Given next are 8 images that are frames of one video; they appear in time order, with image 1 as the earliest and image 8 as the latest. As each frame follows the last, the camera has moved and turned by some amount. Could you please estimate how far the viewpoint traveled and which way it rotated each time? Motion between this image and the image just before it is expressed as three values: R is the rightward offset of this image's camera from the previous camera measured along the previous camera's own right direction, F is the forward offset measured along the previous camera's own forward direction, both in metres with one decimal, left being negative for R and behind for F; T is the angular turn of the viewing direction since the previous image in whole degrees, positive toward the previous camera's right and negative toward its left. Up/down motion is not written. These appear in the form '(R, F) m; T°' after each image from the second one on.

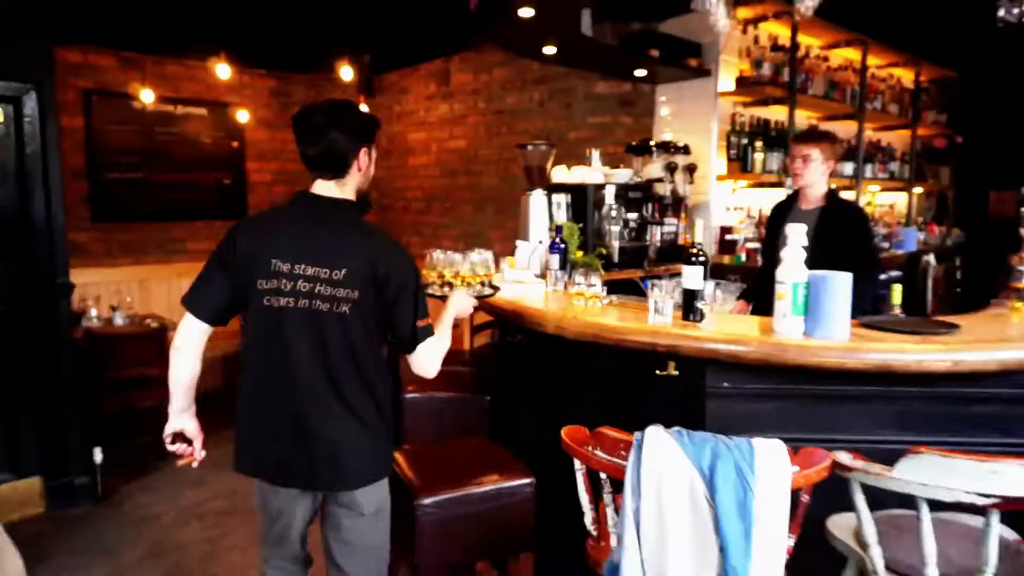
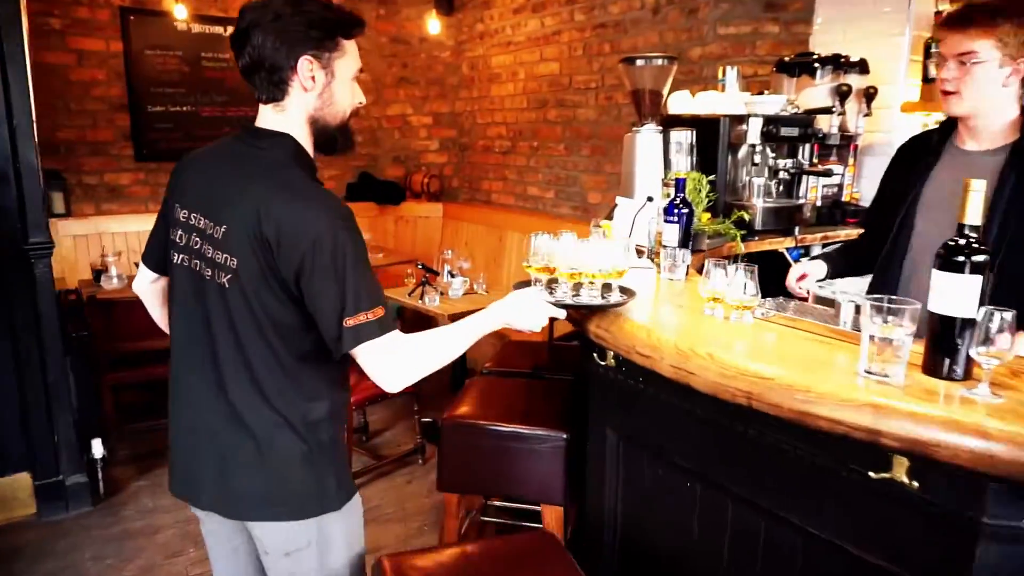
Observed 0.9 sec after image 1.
(0.0, +0.9) m; -8°
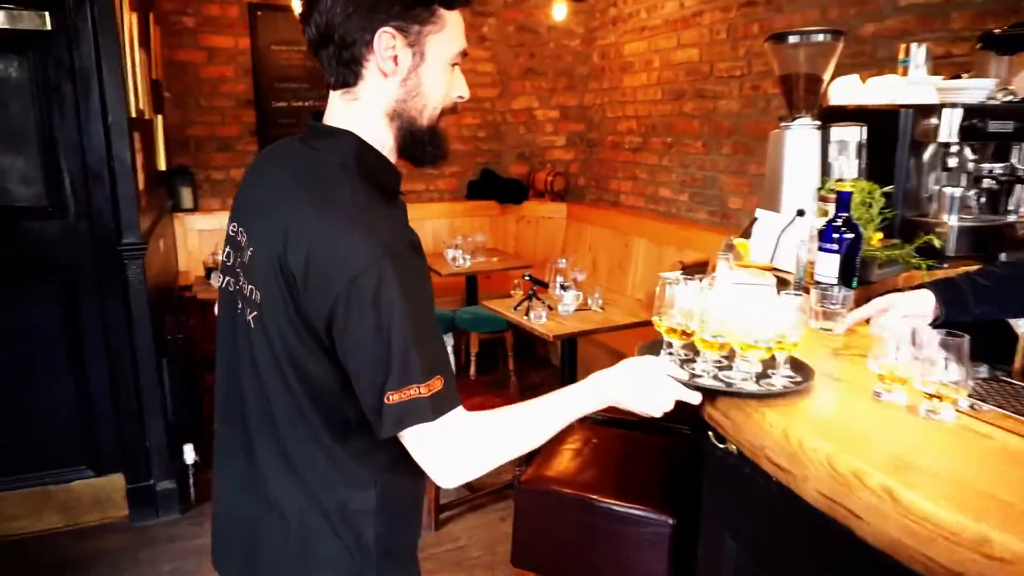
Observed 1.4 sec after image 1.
(+0.1, +0.4) m; -11°
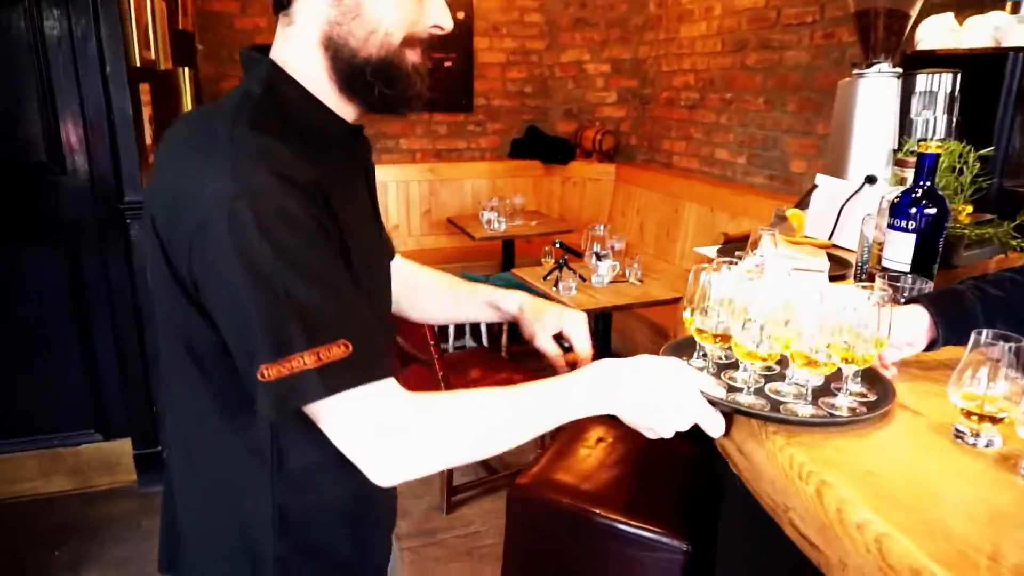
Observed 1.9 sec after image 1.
(+0.1, +0.3) m; -5°
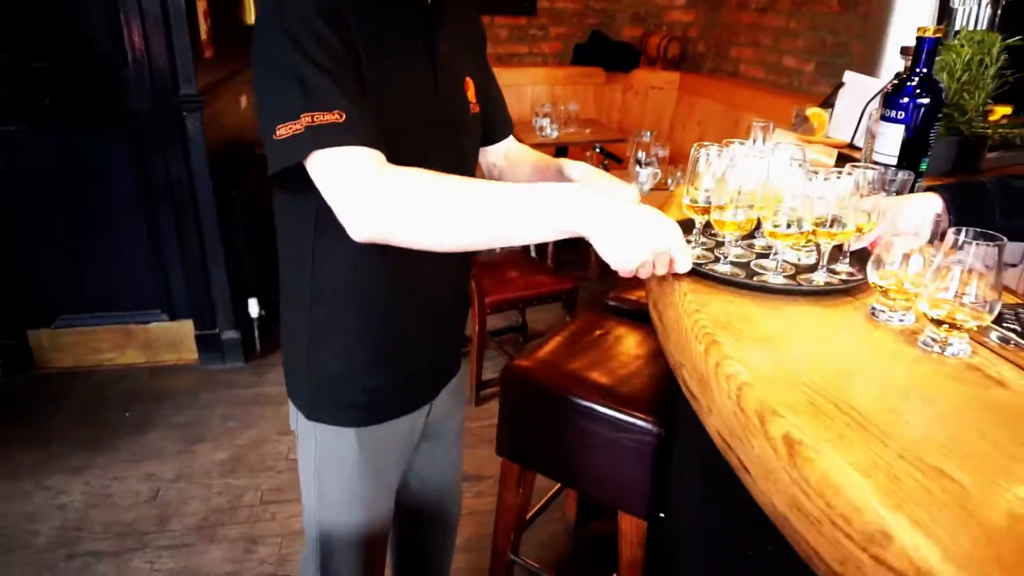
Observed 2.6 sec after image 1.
(+0.2, 0.0) m; -6°
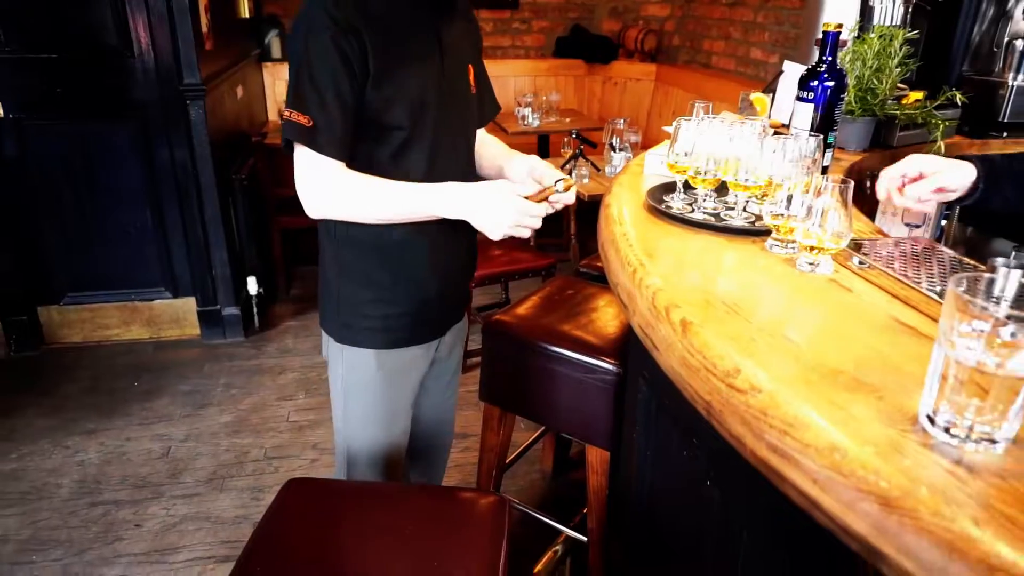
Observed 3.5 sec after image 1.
(0.0, -0.2) m; +1°
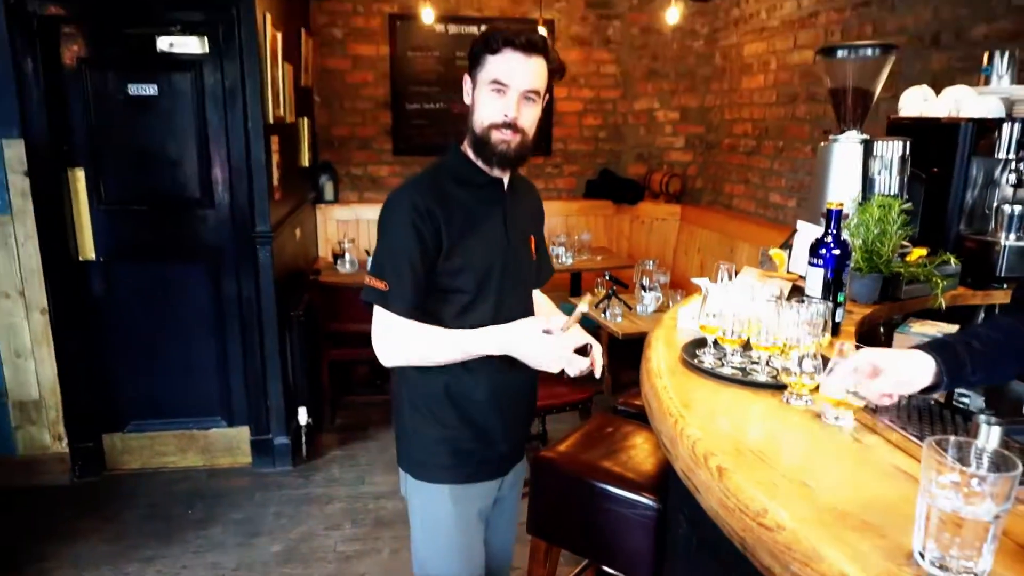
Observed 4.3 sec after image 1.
(0.0, -0.2) m; -2°
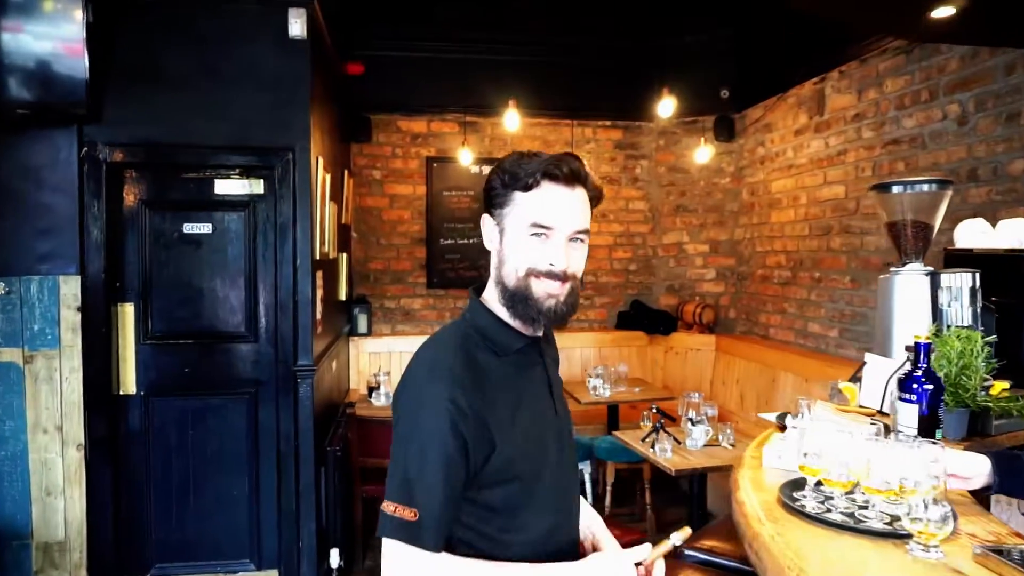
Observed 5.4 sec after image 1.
(-0.1, 0.0) m; -1°
